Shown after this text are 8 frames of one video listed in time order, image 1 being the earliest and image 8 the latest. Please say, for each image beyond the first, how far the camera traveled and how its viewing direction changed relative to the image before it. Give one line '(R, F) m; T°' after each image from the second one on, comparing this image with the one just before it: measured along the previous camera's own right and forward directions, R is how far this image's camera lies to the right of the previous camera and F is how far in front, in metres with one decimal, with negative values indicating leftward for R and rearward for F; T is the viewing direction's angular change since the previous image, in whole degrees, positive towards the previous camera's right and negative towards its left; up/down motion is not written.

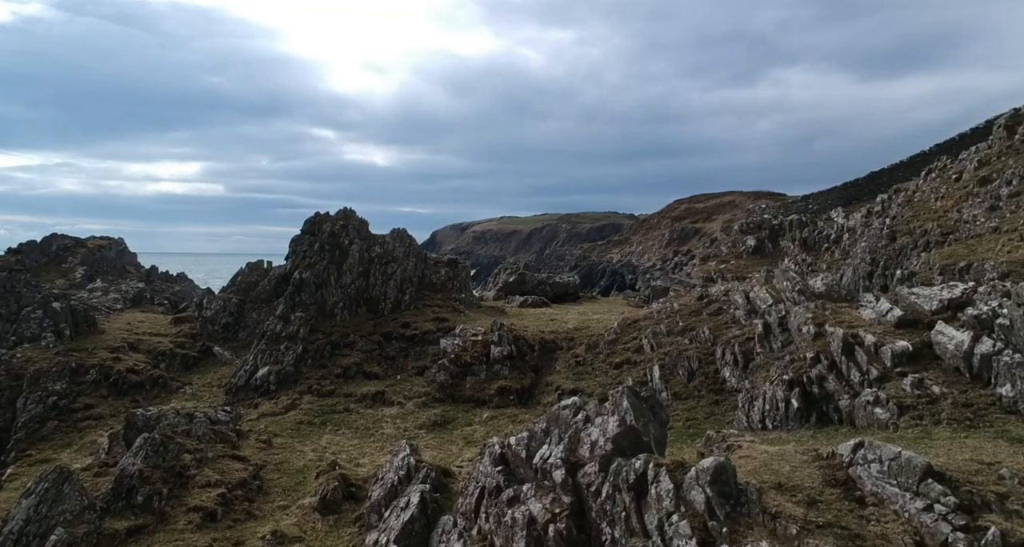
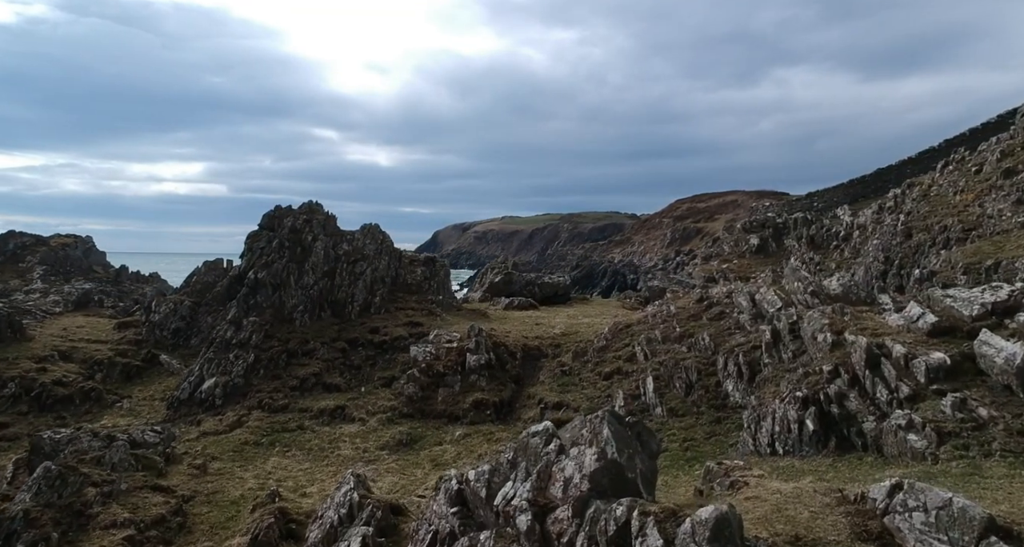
(+1.2, +3.8) m; 0°
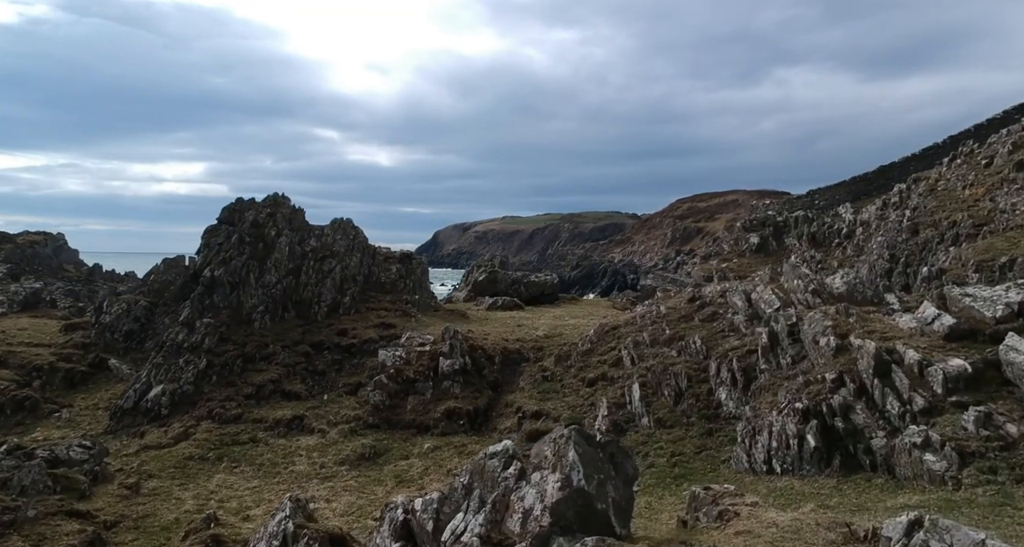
(+1.2, +2.6) m; 0°
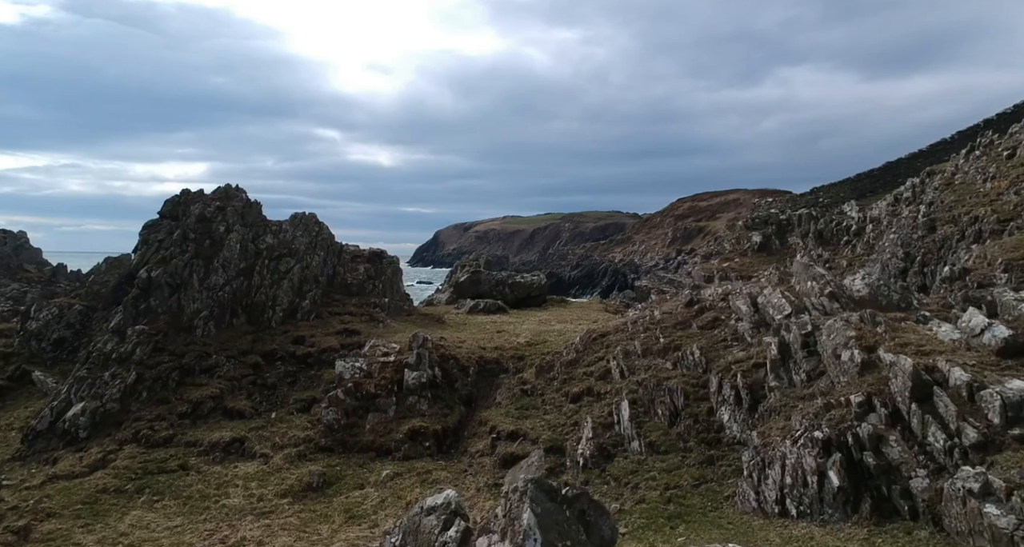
(+1.1, +3.6) m; 0°
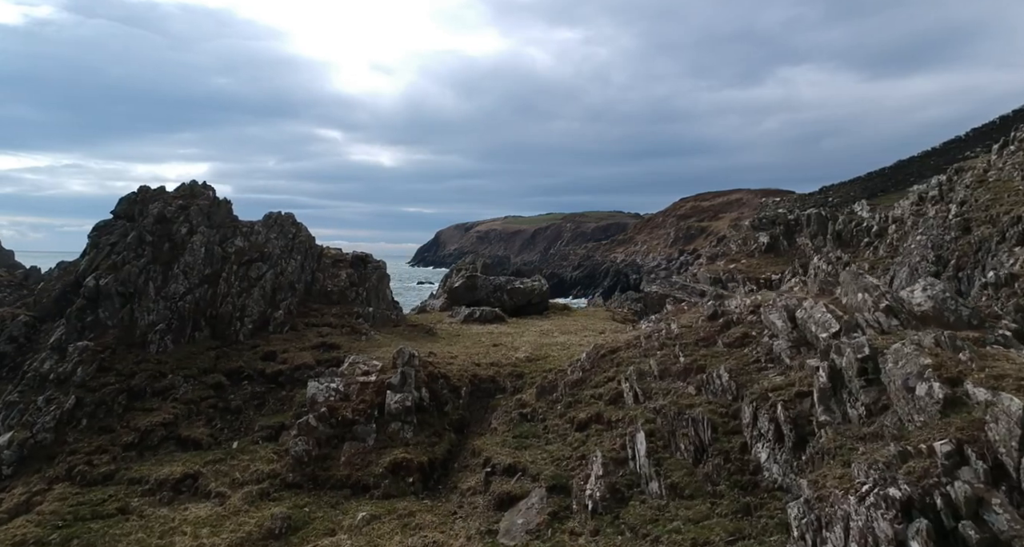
(+0.1, +3.4) m; 0°
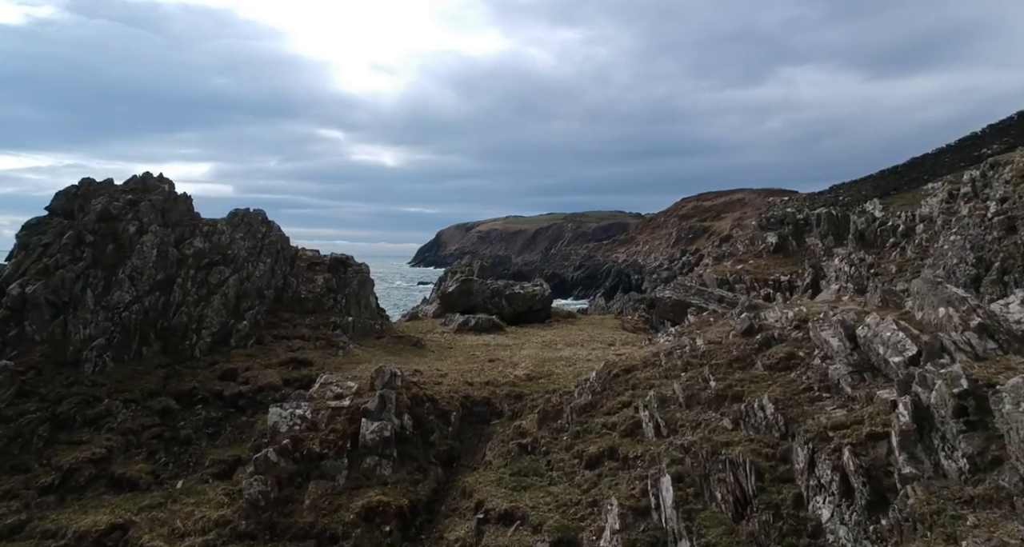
(+0.1, +3.7) m; 0°
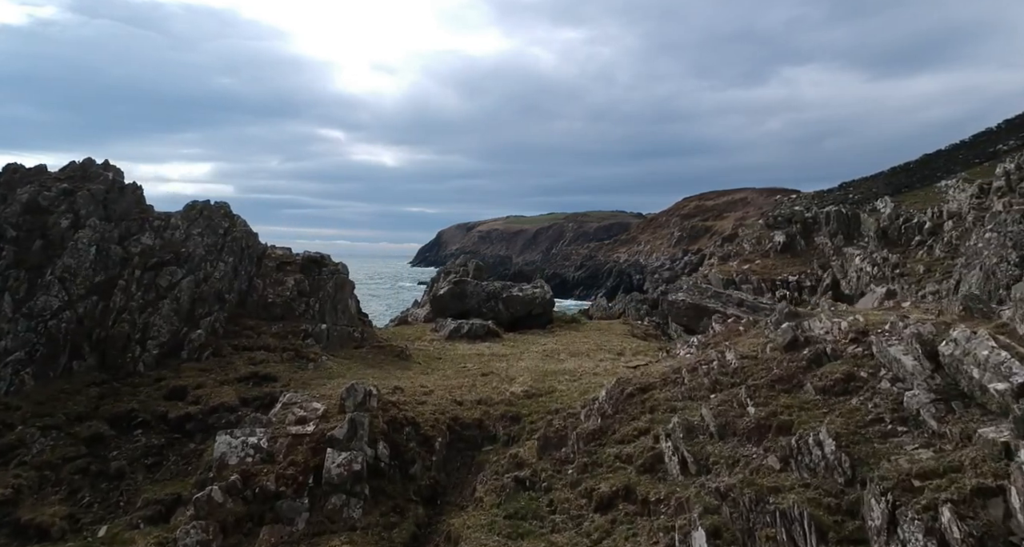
(+0.2, +3.4) m; 0°
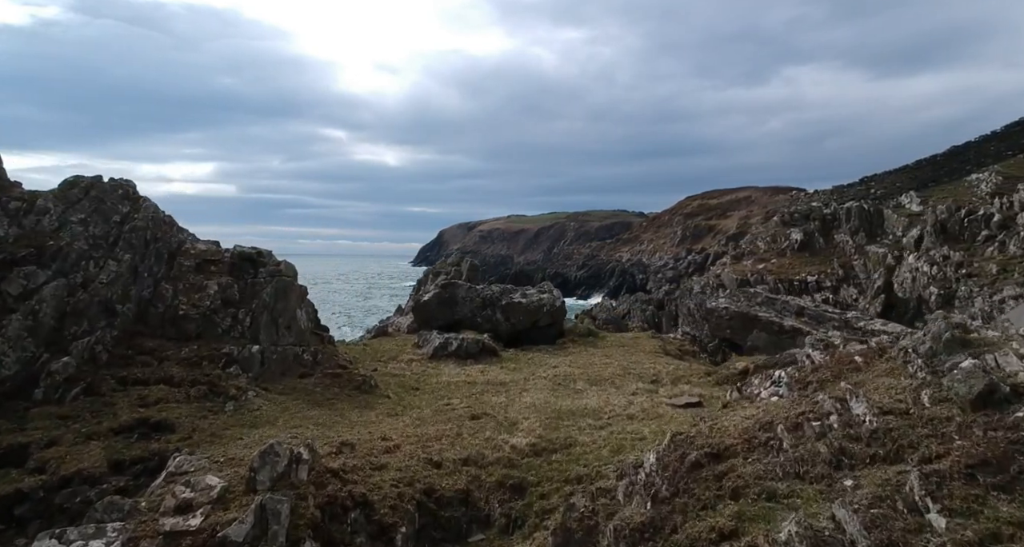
(0.0, +6.6) m; 0°
